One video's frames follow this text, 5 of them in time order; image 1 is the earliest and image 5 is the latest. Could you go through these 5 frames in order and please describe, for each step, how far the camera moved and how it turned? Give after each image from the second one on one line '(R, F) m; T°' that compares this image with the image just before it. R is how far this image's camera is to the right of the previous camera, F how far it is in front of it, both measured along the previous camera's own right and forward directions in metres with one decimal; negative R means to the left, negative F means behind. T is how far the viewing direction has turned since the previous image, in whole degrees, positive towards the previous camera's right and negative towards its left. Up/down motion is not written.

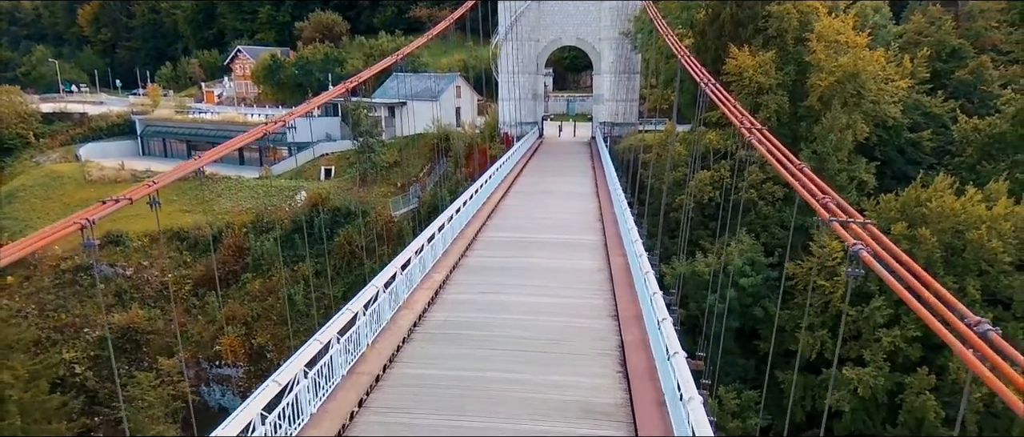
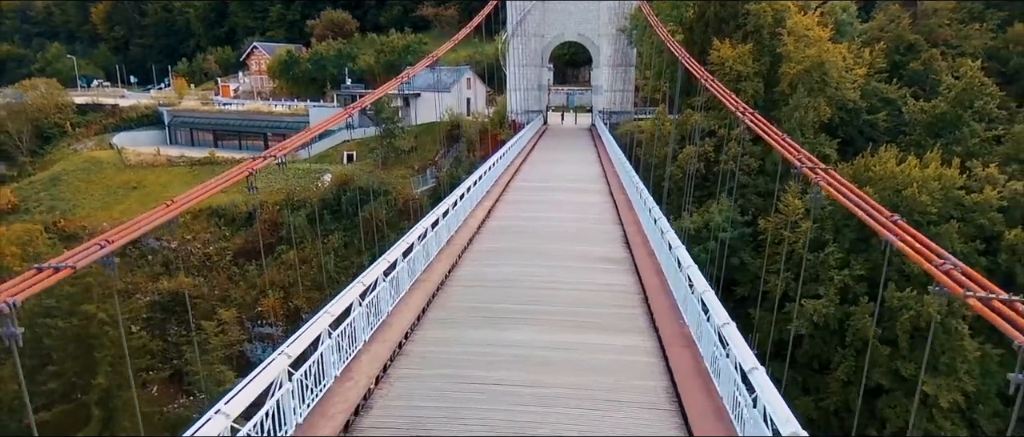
(-0.3, -1.6) m; 0°
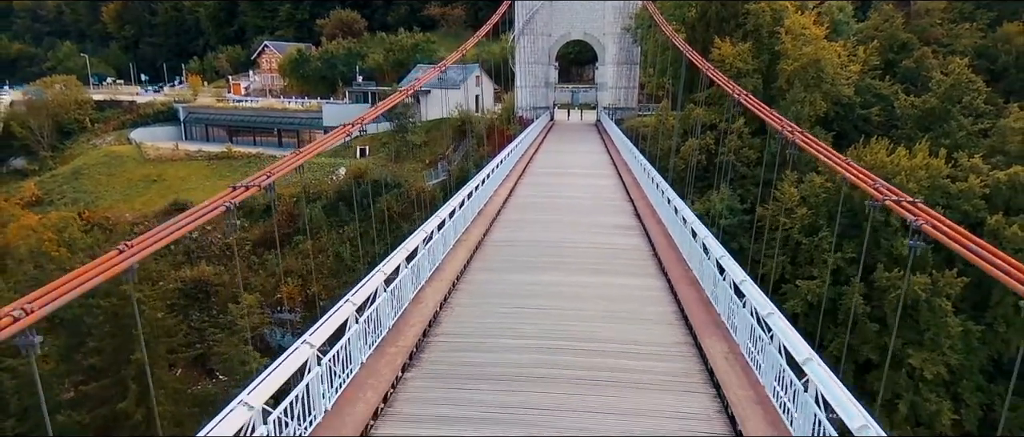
(-0.2, -0.6) m; 0°
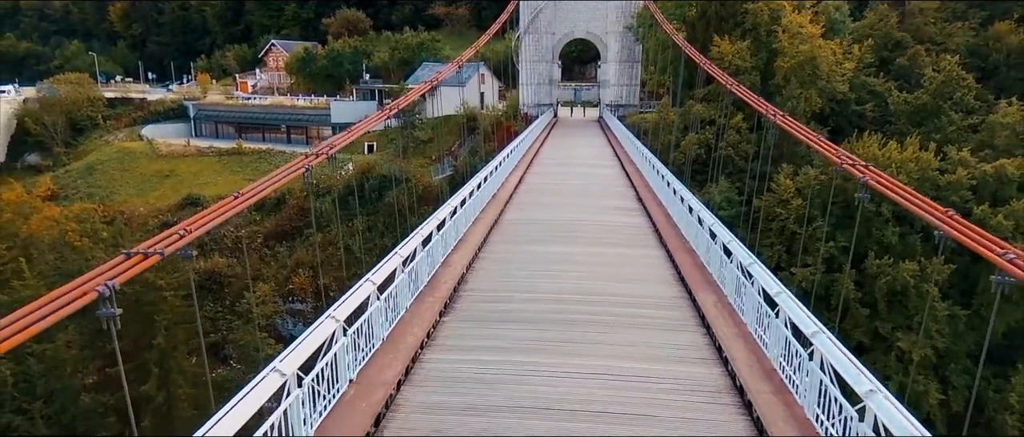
(-0.1, -0.4) m; 0°
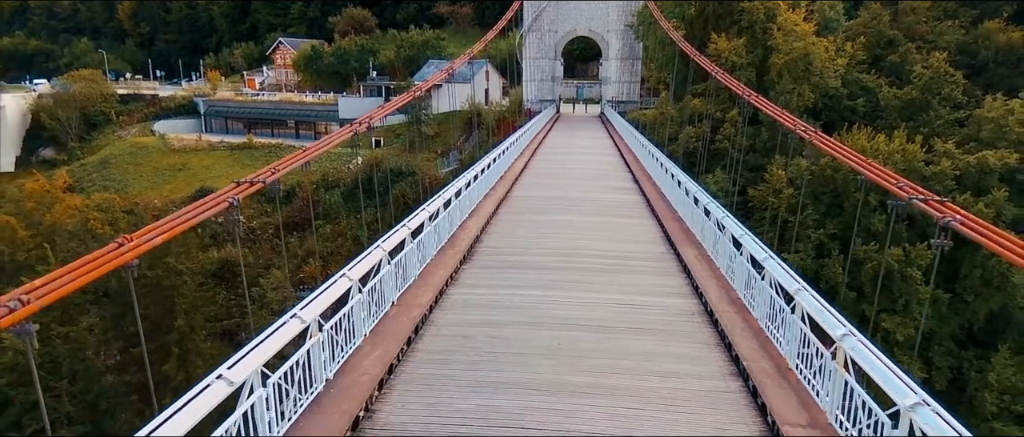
(0.0, -0.5) m; 0°
